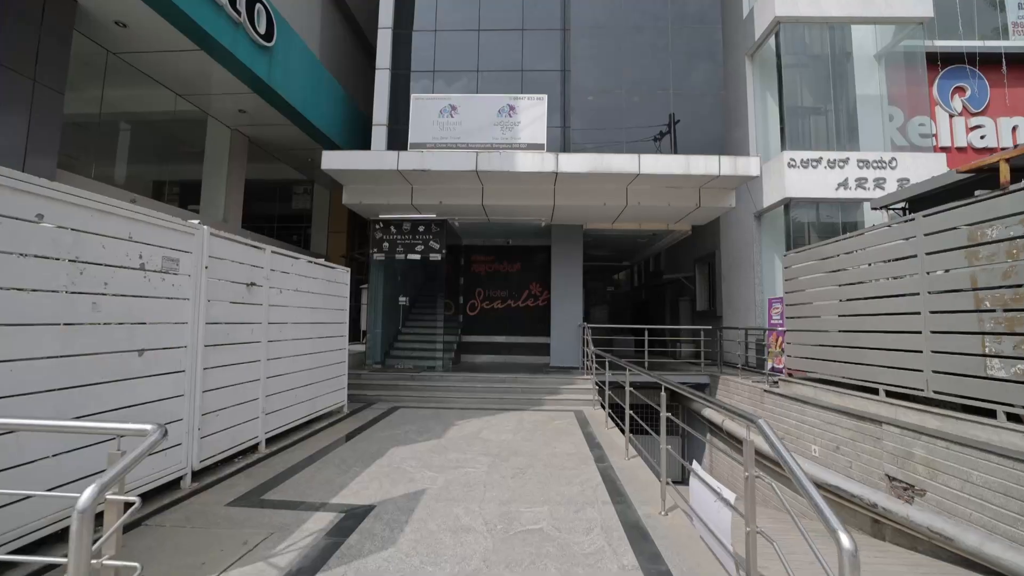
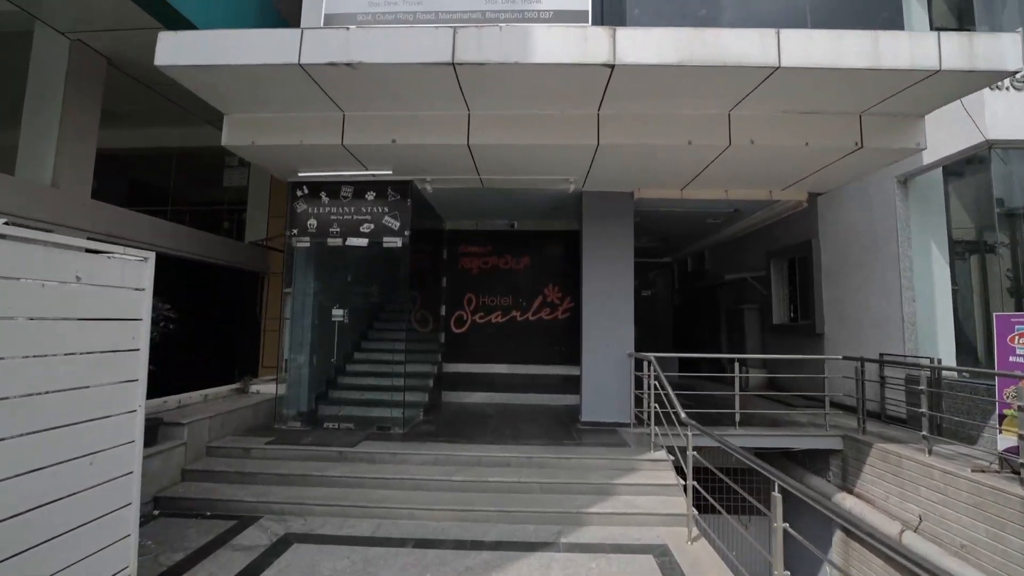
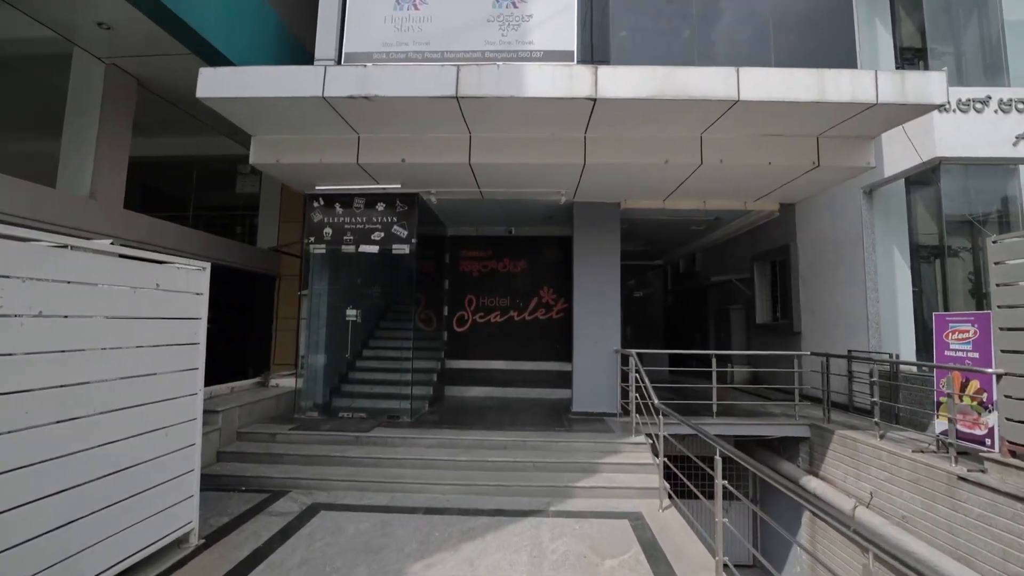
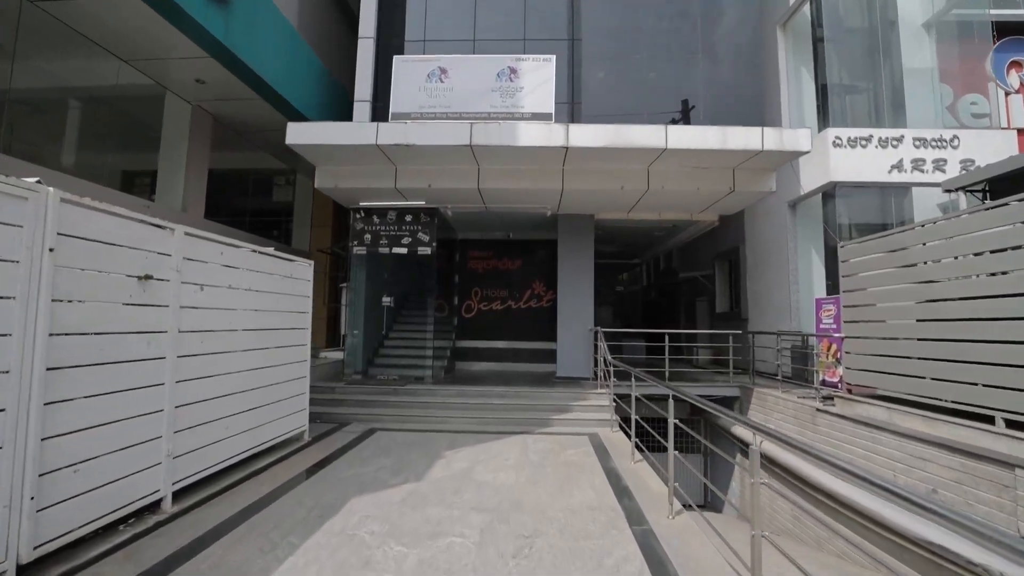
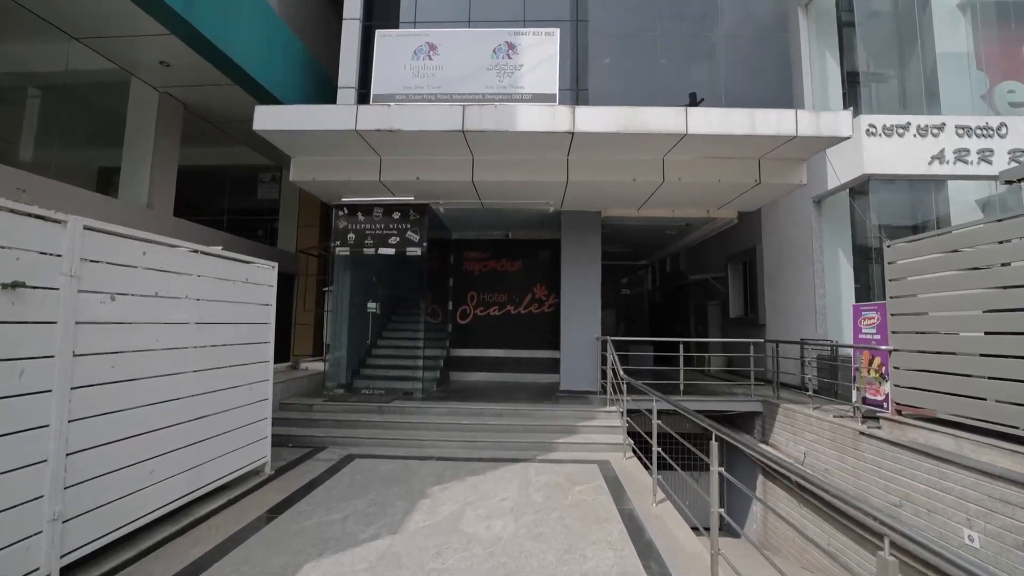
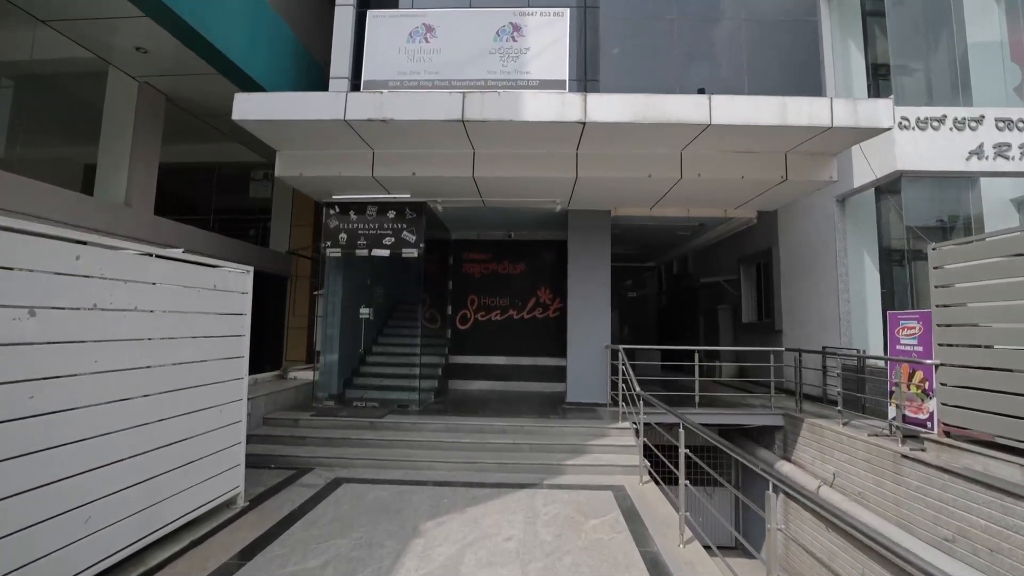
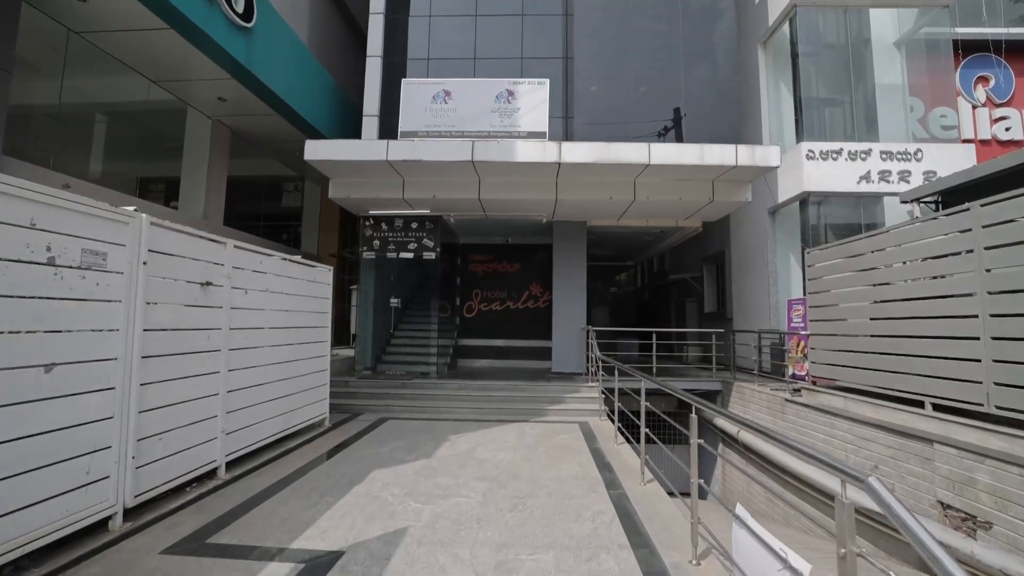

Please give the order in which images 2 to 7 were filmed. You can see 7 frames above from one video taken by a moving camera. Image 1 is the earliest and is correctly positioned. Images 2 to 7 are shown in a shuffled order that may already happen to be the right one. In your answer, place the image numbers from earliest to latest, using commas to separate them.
7, 4, 5, 6, 3, 2
